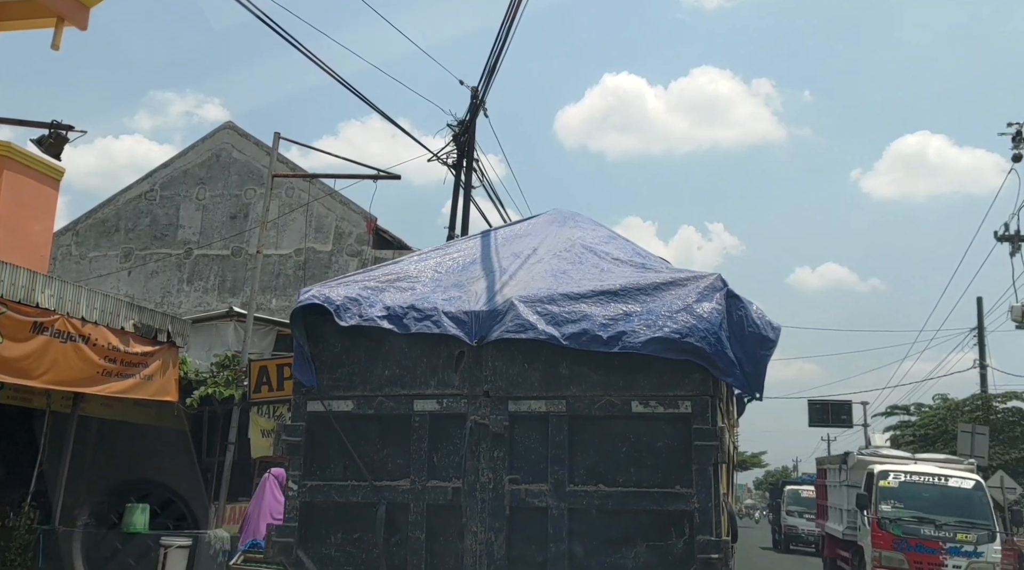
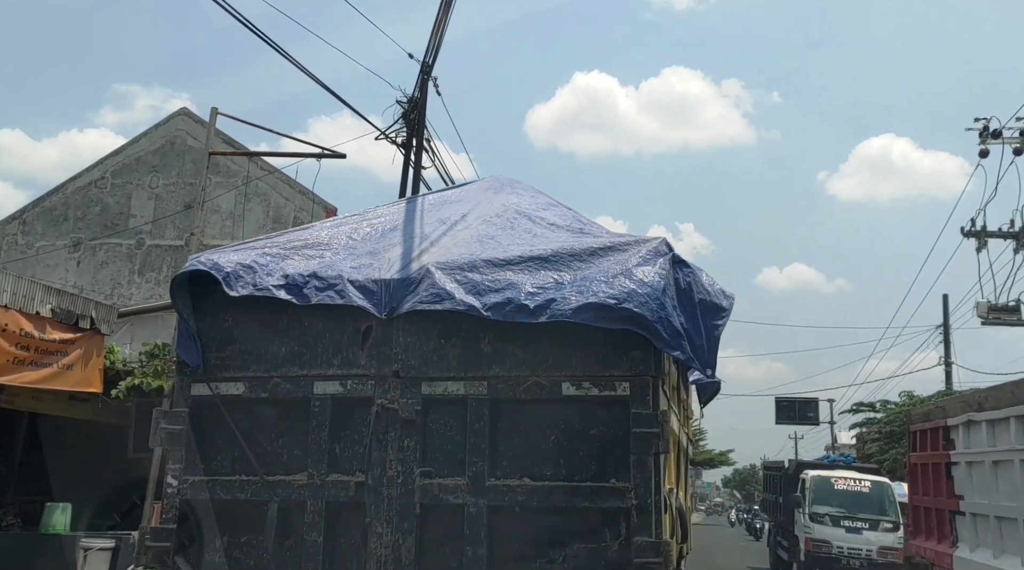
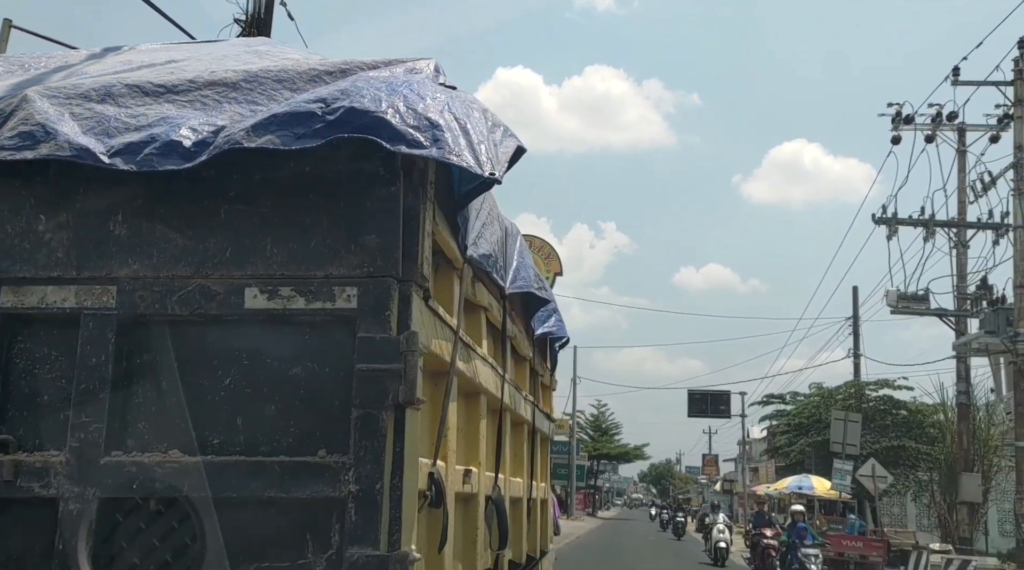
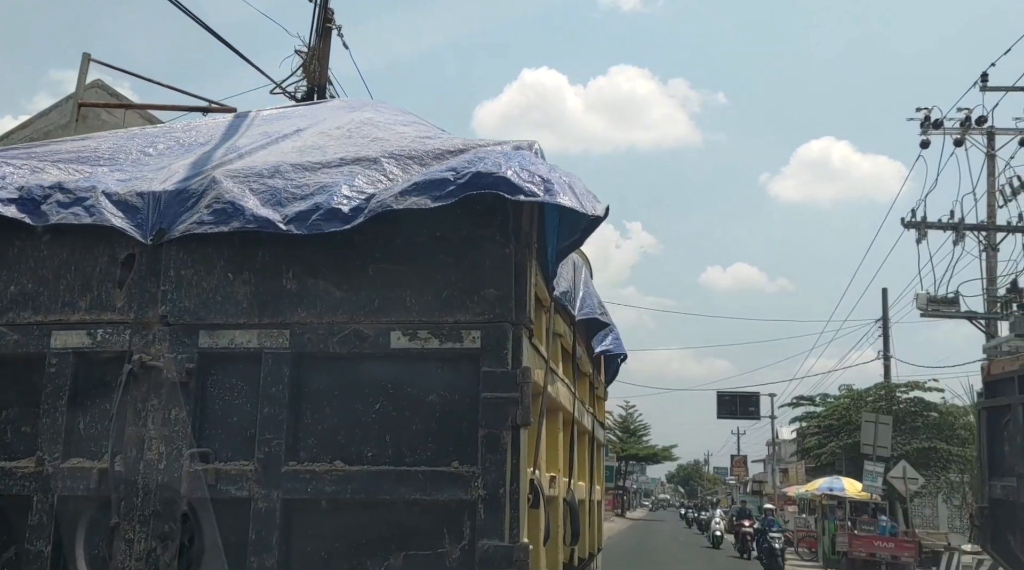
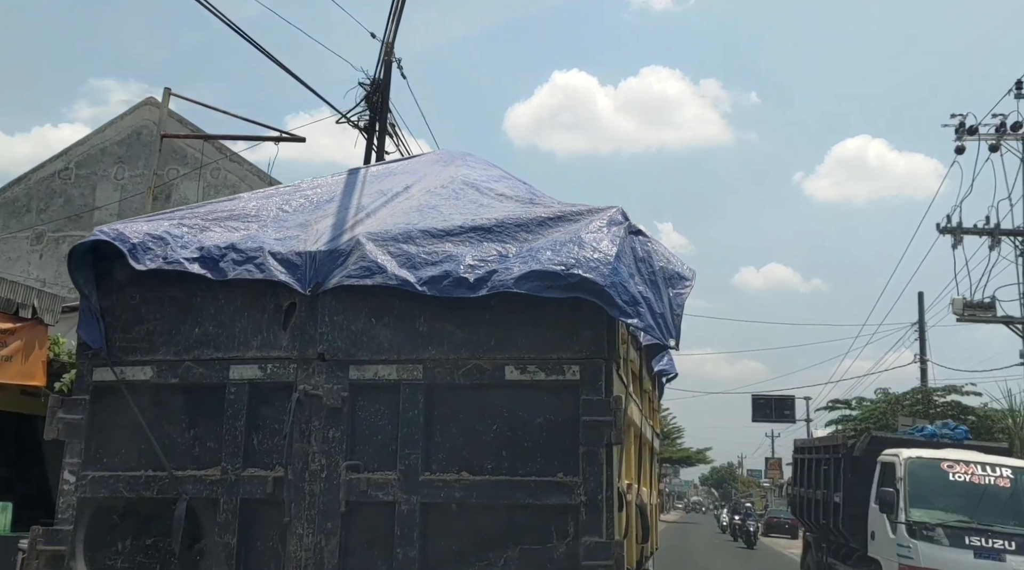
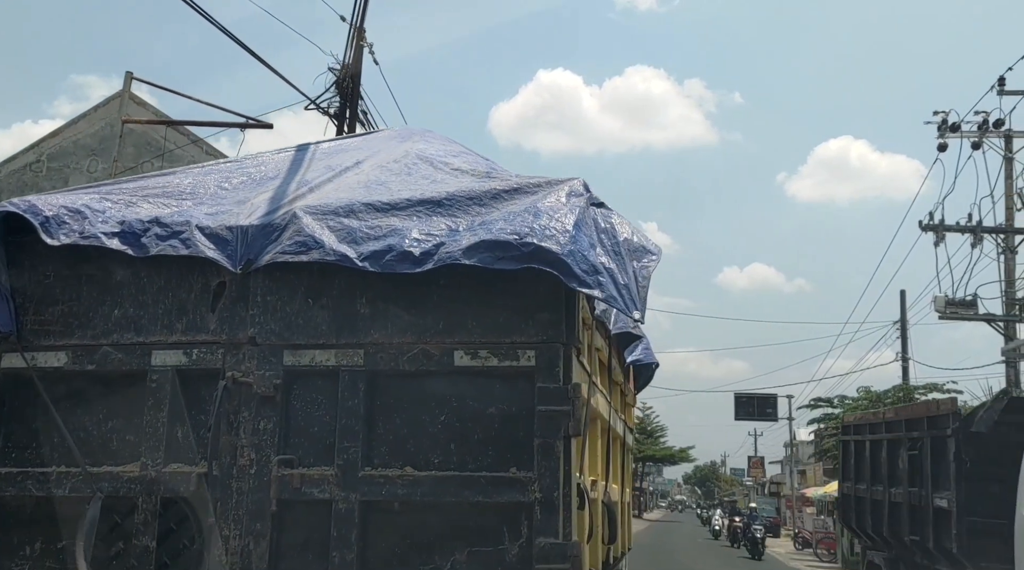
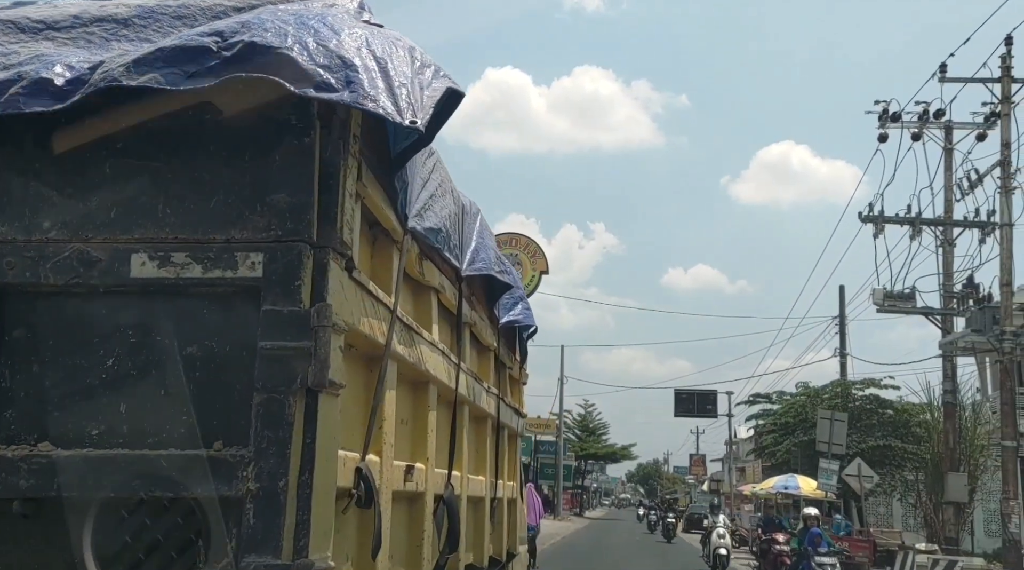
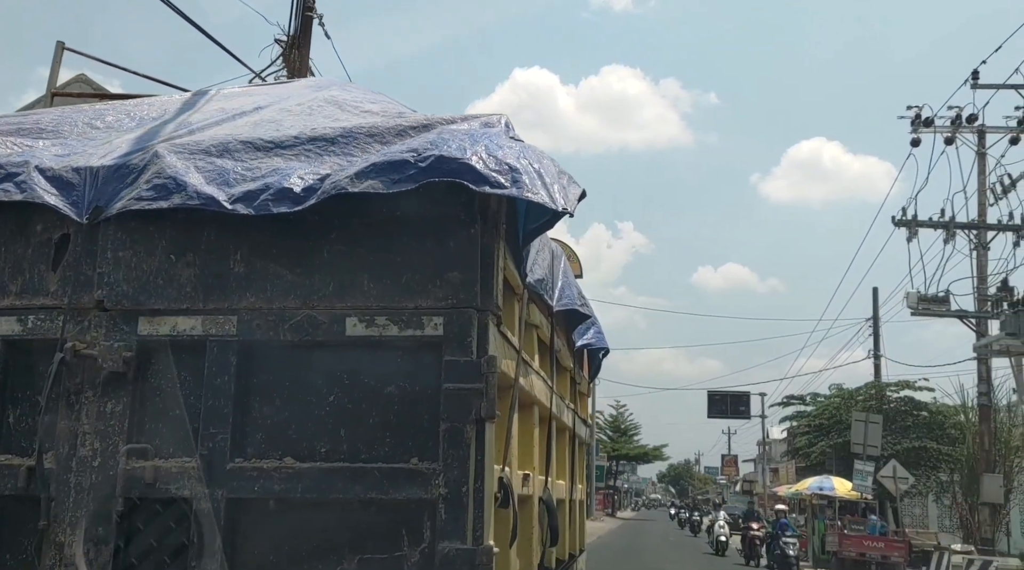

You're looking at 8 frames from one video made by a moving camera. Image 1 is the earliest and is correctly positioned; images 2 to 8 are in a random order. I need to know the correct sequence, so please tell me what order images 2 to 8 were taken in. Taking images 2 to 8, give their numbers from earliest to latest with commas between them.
2, 5, 6, 4, 8, 3, 7
